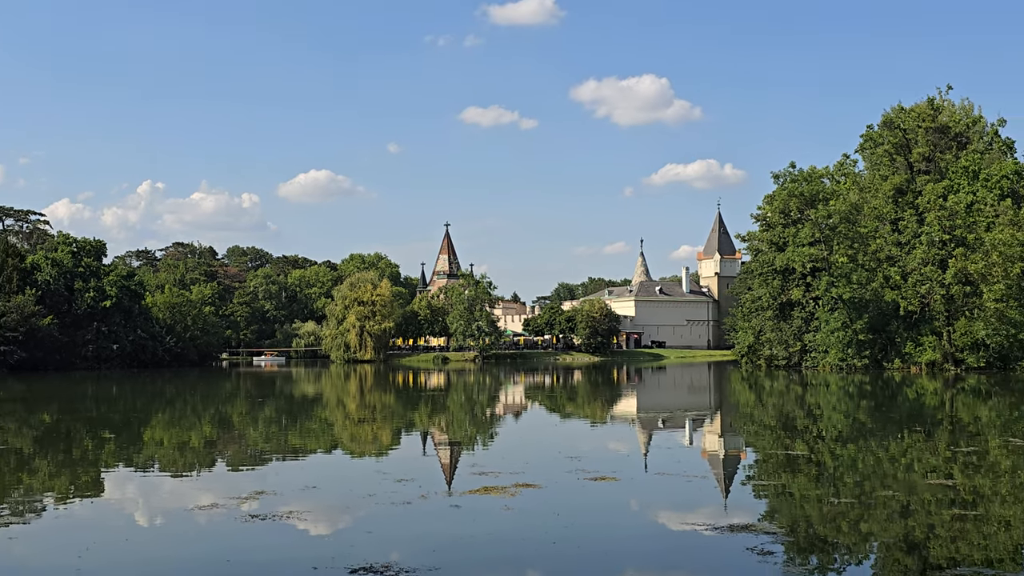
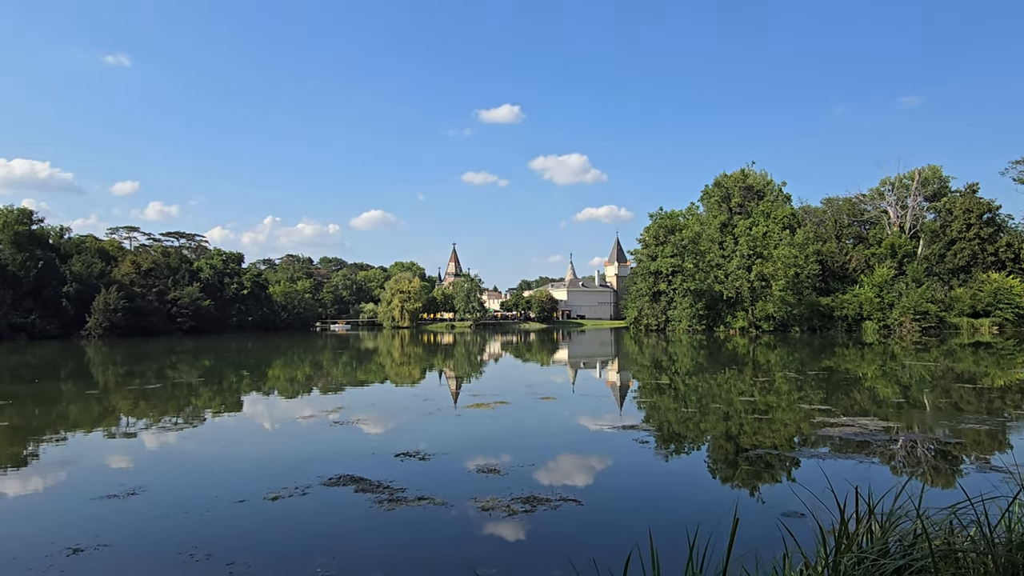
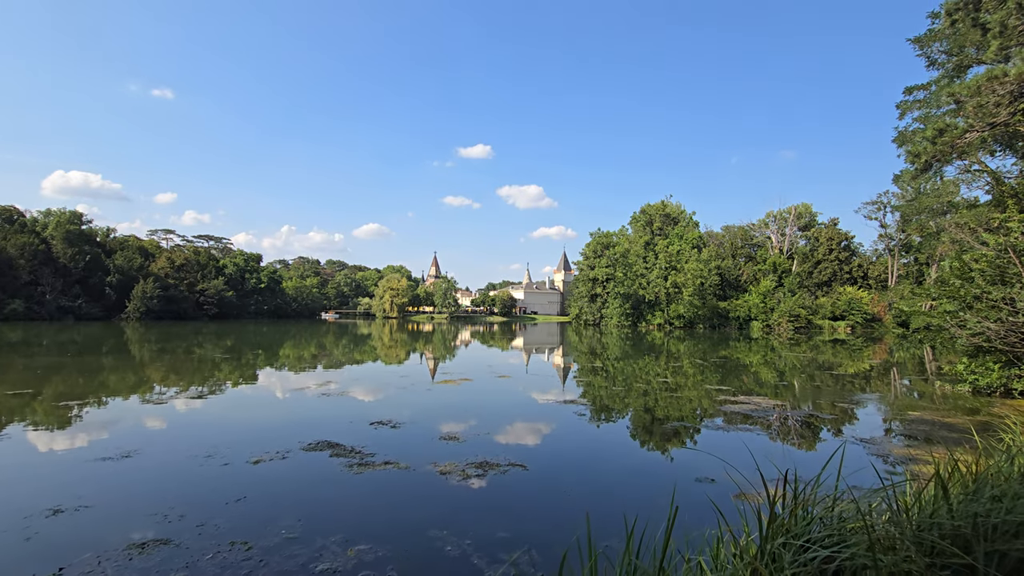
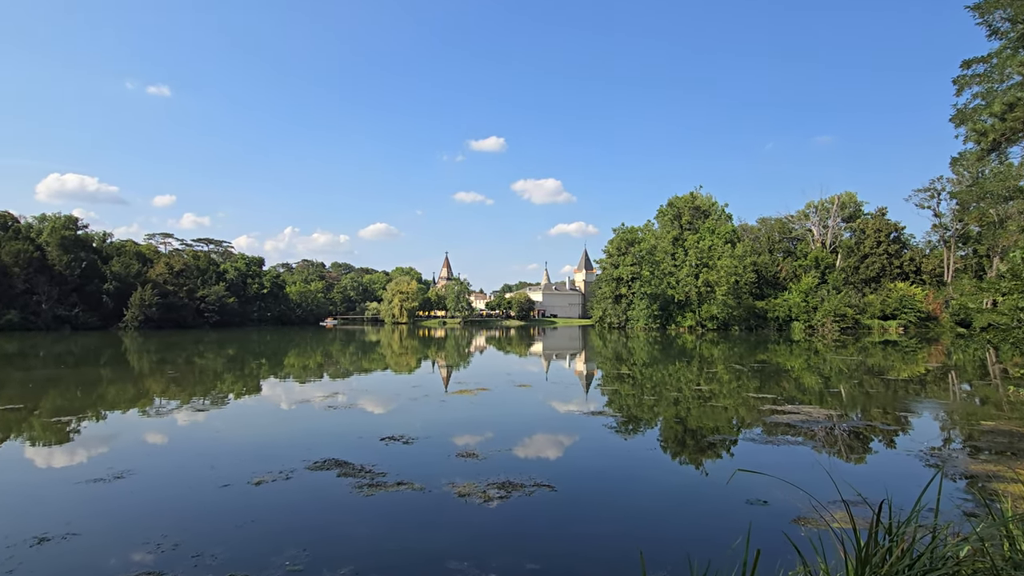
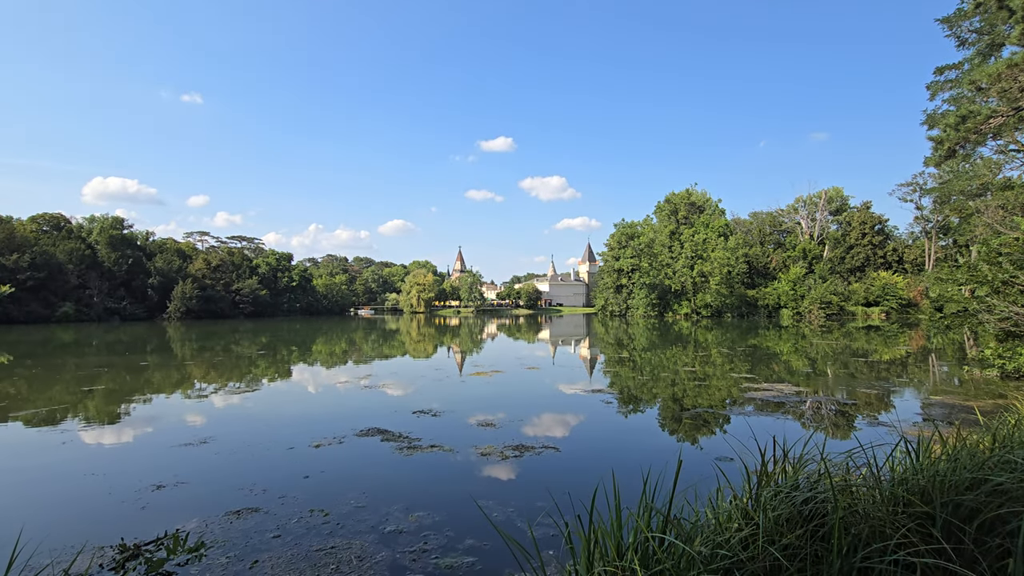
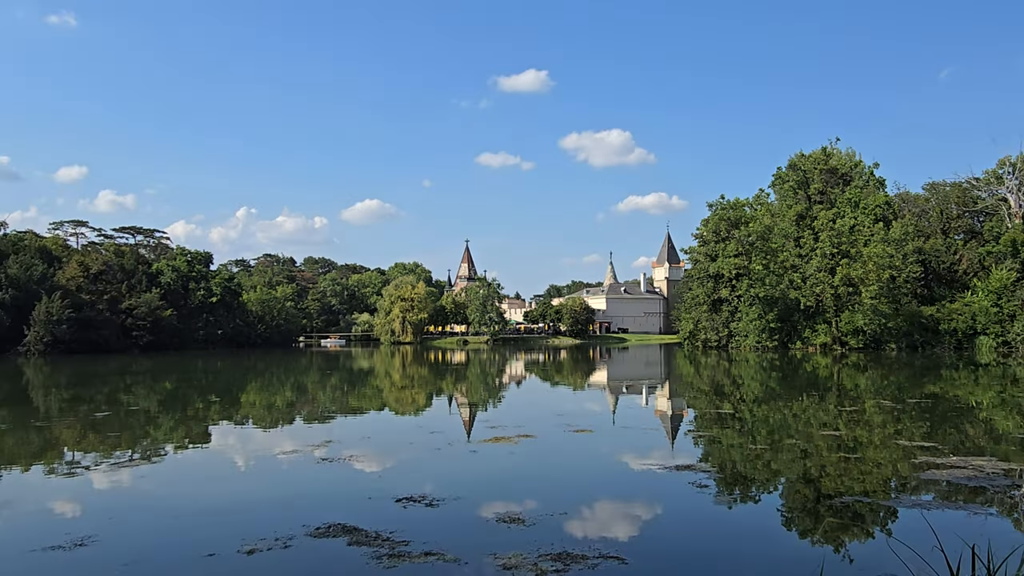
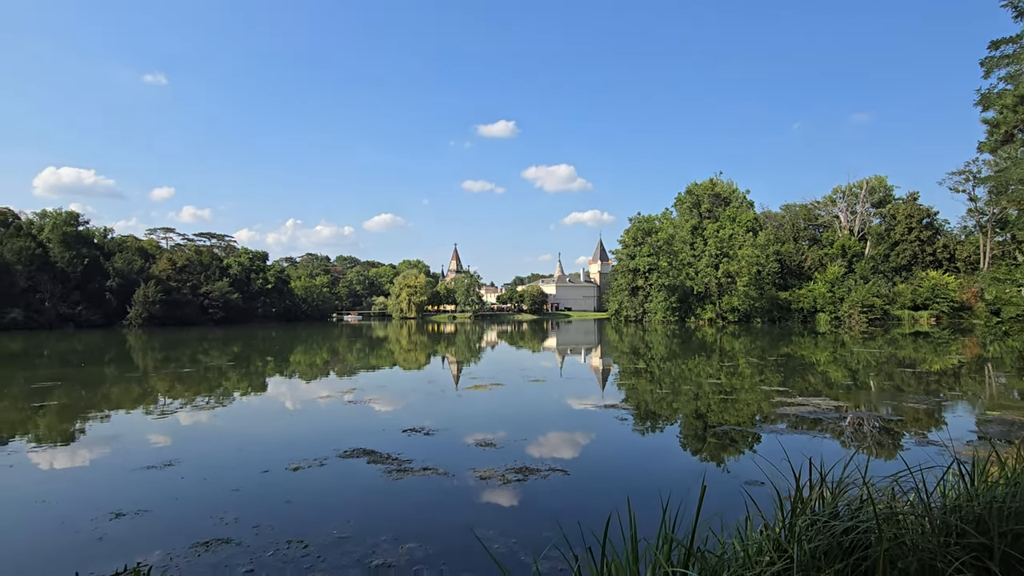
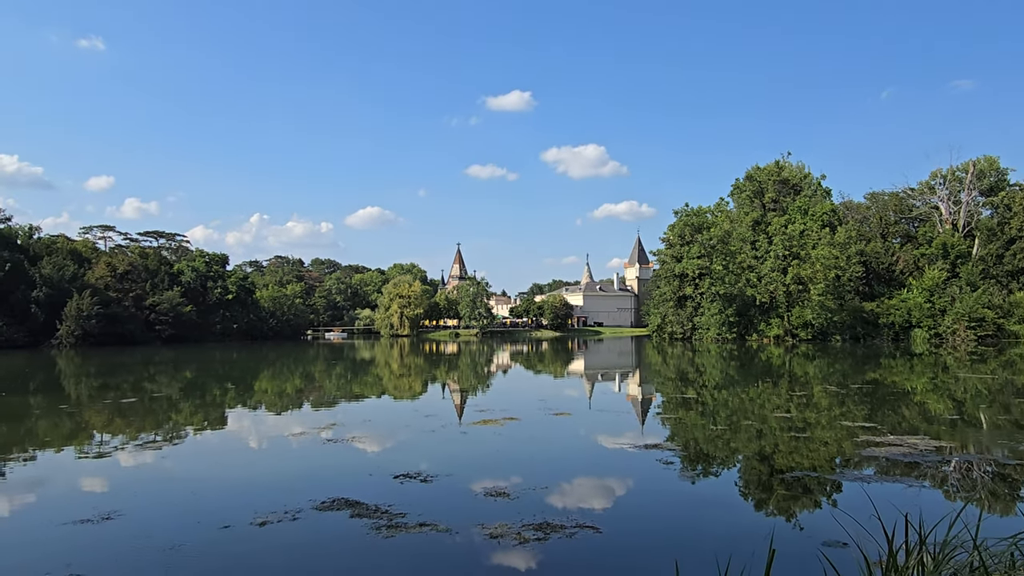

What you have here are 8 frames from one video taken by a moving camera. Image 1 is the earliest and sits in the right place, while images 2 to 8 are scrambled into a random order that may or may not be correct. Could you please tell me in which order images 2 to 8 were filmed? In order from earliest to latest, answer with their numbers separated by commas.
6, 8, 2, 7, 5, 3, 4
